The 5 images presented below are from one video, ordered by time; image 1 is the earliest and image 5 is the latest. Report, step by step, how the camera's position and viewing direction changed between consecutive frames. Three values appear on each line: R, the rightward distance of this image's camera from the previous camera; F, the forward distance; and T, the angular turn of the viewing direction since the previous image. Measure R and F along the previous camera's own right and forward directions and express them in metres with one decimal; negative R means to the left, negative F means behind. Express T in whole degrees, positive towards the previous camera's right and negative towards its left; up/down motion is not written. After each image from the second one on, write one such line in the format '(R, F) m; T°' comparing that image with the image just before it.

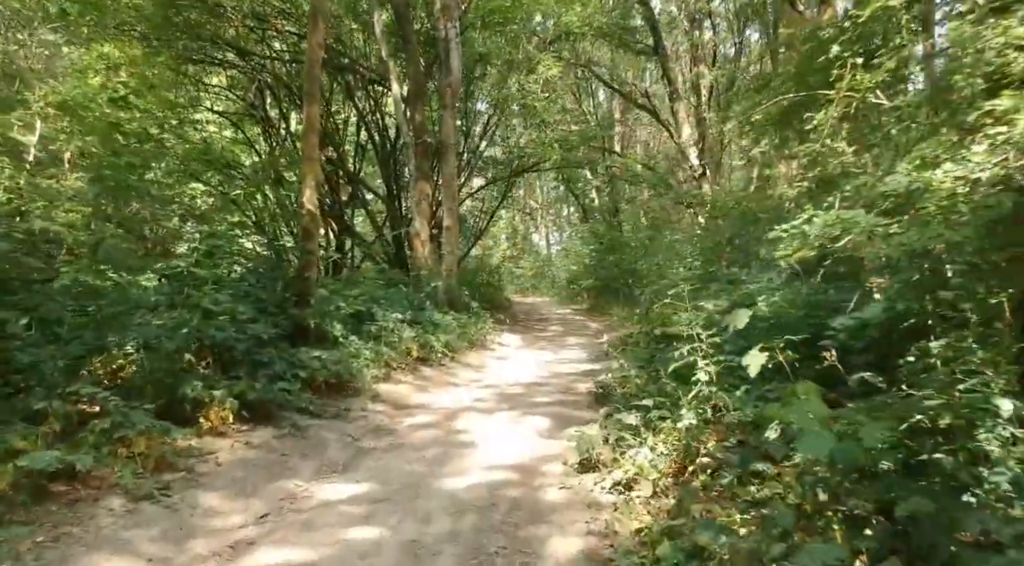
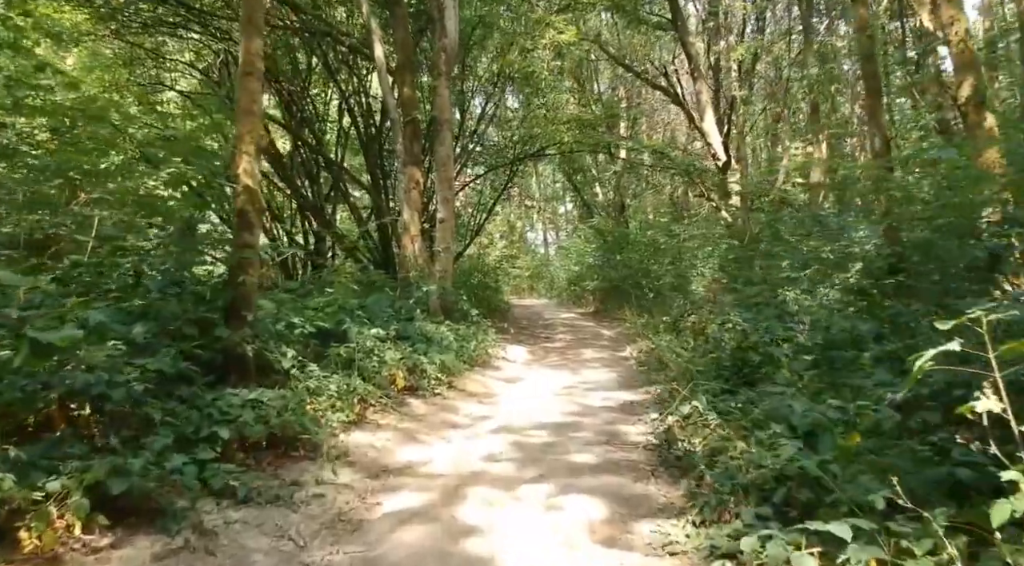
(-0.3, +2.2) m; +1°
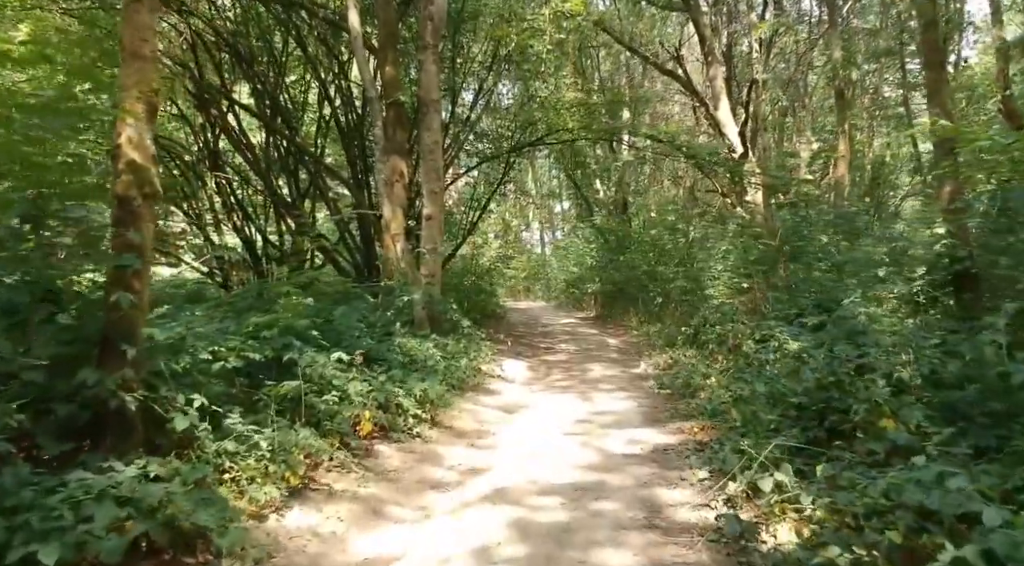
(0.0, +1.6) m; 0°
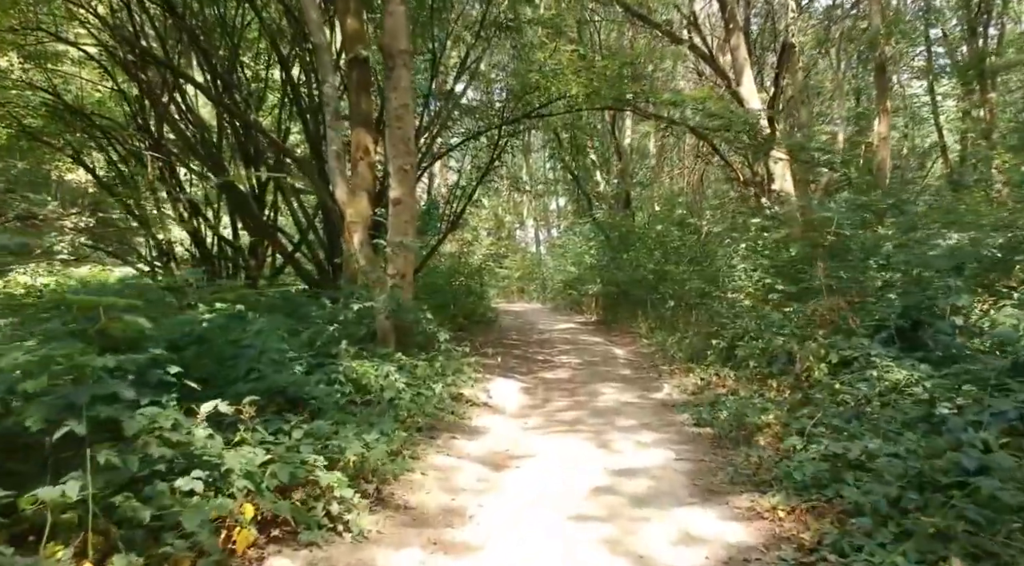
(0.0, +2.2) m; +1°
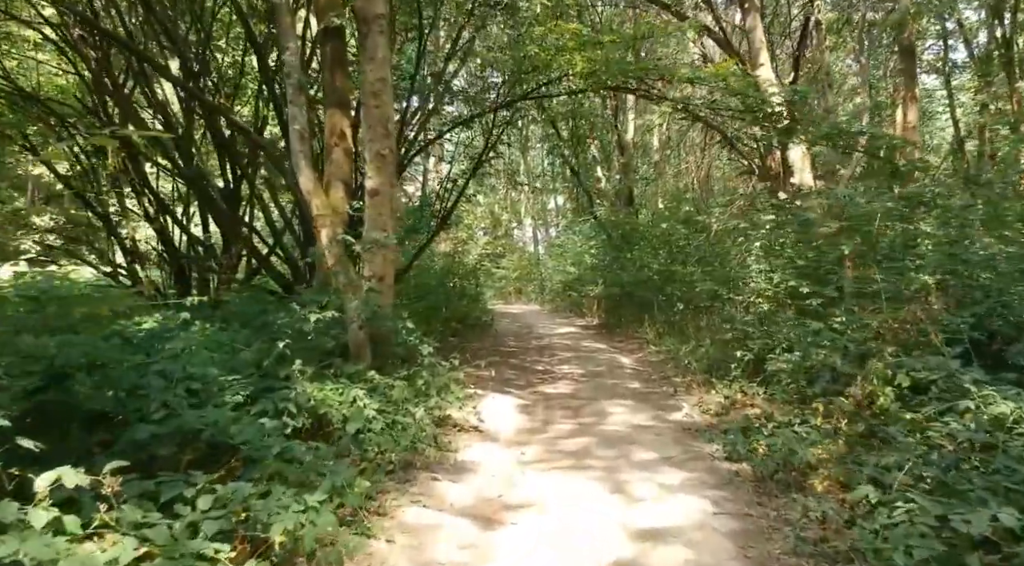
(0.0, +1.2) m; 0°
